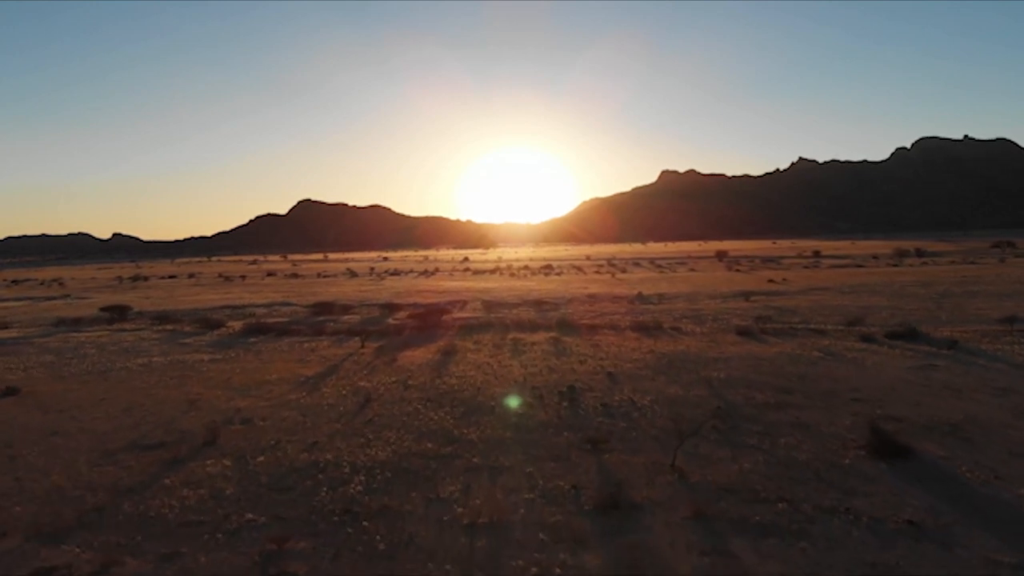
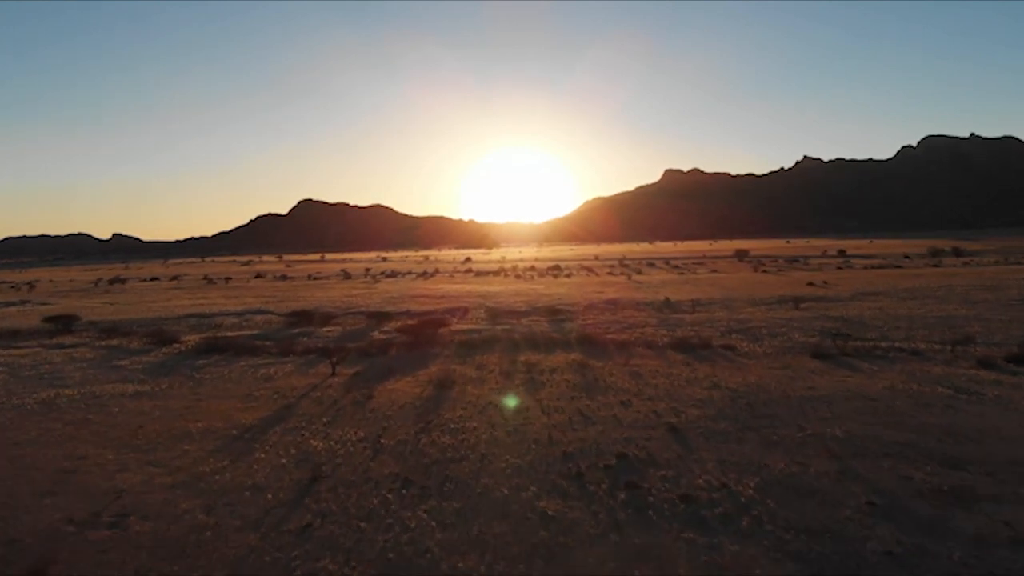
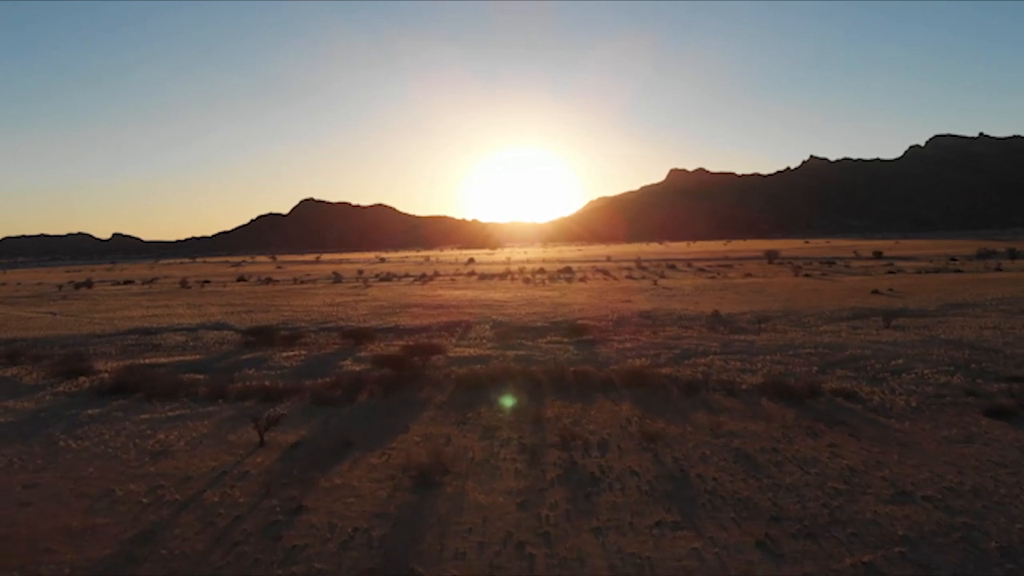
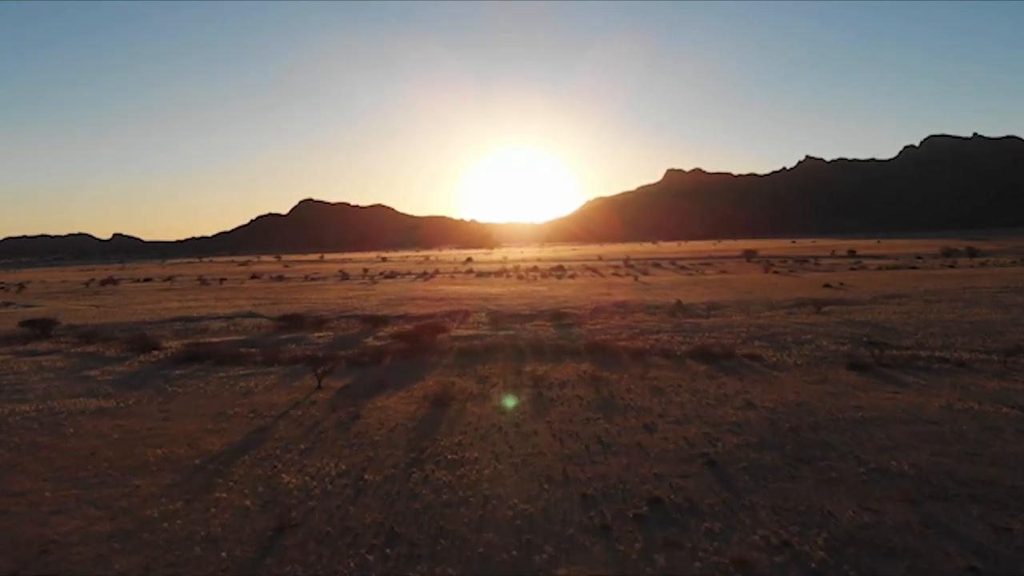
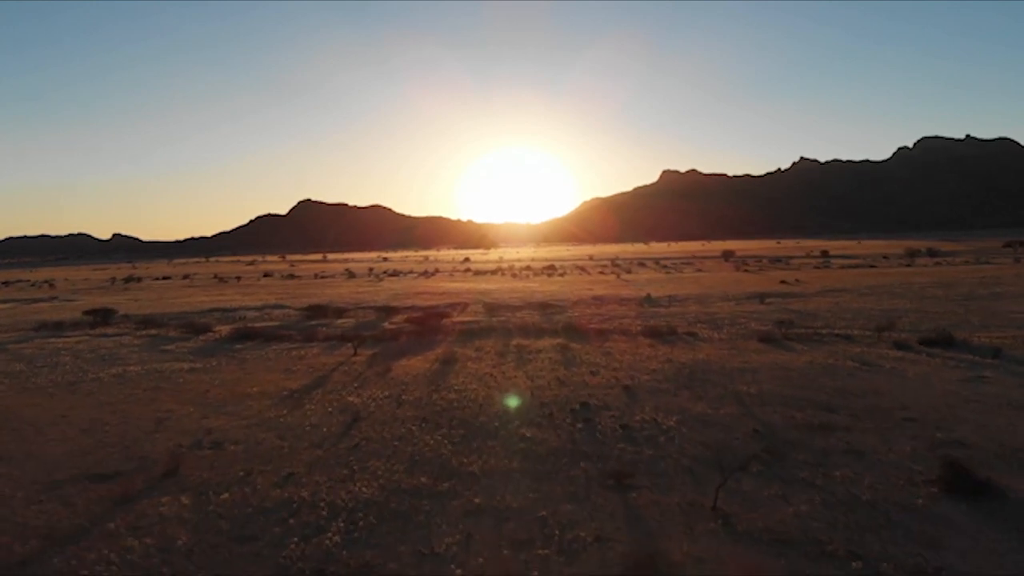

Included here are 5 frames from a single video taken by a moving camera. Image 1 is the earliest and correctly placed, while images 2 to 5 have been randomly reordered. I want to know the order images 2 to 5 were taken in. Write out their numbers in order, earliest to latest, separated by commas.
5, 2, 4, 3
